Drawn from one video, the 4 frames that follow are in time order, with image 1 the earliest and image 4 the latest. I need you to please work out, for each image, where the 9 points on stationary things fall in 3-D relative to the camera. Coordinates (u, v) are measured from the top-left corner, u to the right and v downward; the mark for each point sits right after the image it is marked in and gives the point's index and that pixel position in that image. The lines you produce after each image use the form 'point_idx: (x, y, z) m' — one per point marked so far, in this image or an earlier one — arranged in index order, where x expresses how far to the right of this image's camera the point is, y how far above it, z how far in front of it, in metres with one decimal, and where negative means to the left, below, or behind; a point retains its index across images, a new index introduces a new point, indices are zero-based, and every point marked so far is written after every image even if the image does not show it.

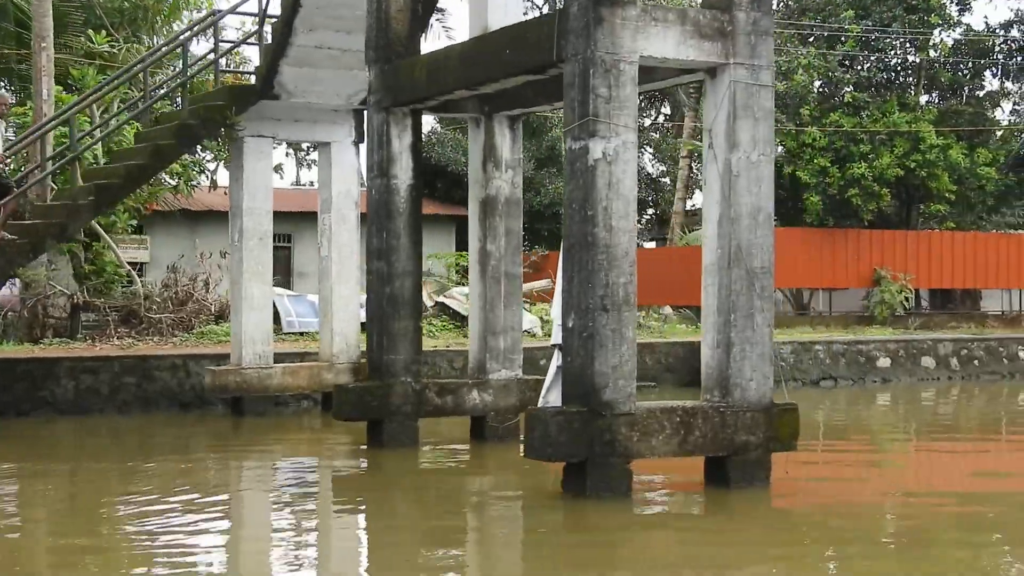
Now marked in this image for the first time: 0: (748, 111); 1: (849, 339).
0: (+1.0, +0.8, +6.7) m
1: (+3.1, -0.5, +14.2) m
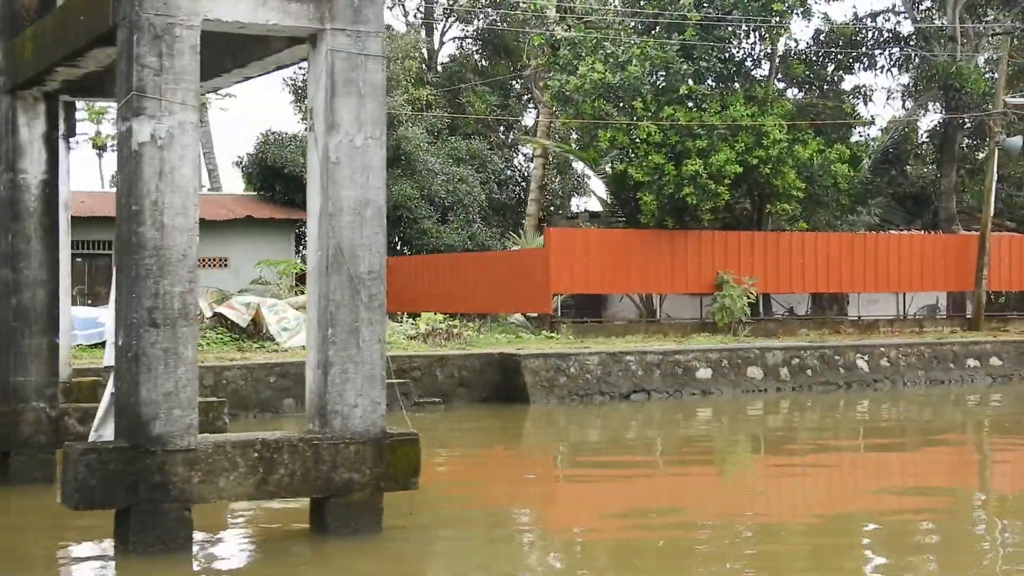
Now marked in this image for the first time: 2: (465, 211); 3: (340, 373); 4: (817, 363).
0: (-0.6, +0.7, +5.7) m
1: (+1.3, -0.5, +13.2) m
2: (-0.6, +1.0, +19.5) m
3: (-0.6, -0.3, +5.6) m
4: (+2.7, -0.7, +14.0) m
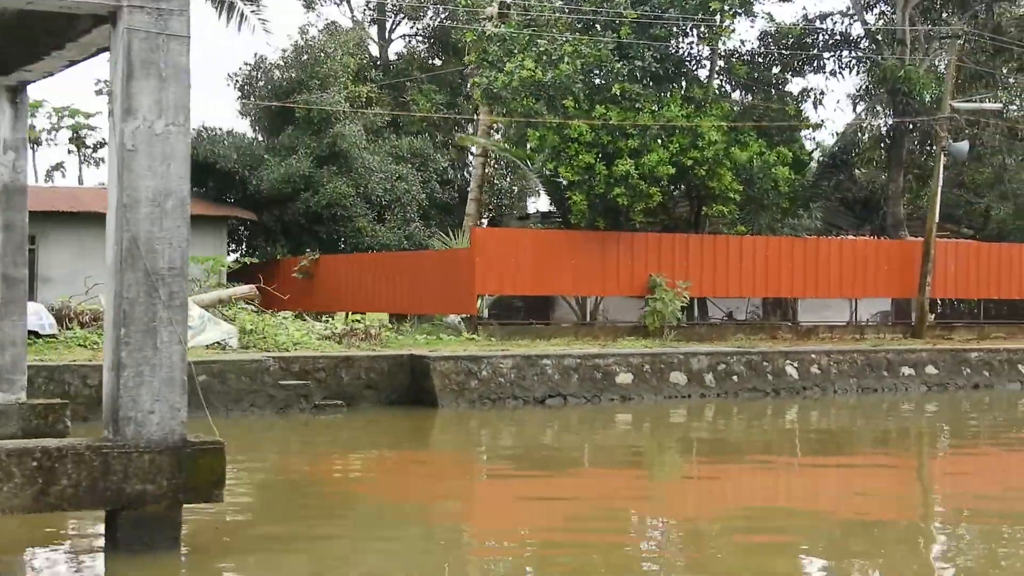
0: (-1.2, +0.7, +5.2) m
1: (+0.6, -0.5, +12.8) m
2: (-1.4, +1.0, +19.1) m
3: (-1.3, -0.3, +5.2) m
4: (+2.0, -0.7, +13.6) m
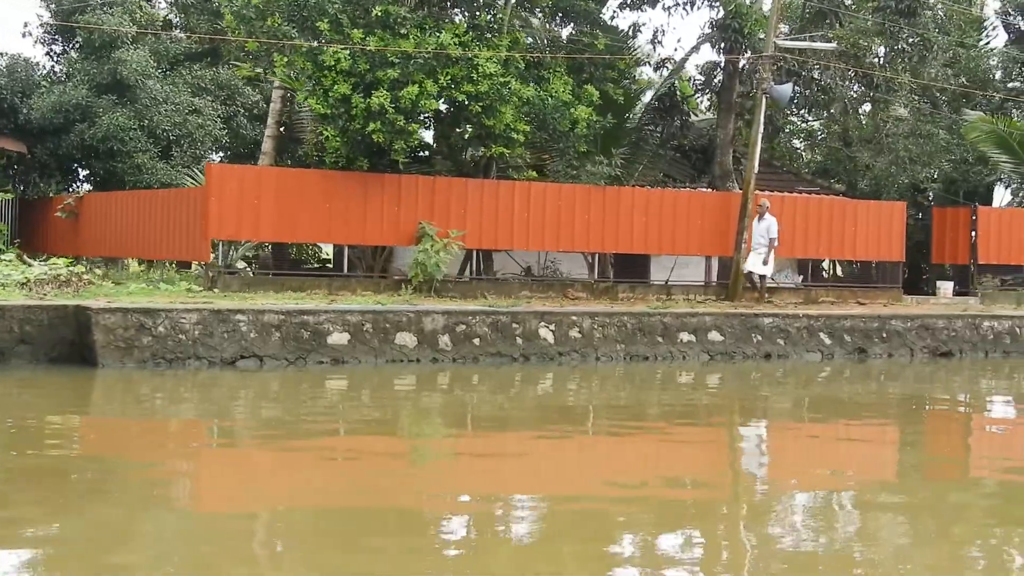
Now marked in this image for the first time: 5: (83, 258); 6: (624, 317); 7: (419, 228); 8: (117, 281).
0: (-3.3, +1.0, +3.6) m
1: (-1.6, -0.1, +11.2) m
2: (-3.6, +1.6, +17.5) m
3: (-3.4, -0.1, +3.6) m
4: (-0.2, -0.3, +12.0) m
5: (-4.5, +0.3, +16.3) m
6: (+0.9, -0.2, +12.7) m
7: (-0.8, +0.5, +13.9) m
8: (-3.2, +0.1, +12.7) m
